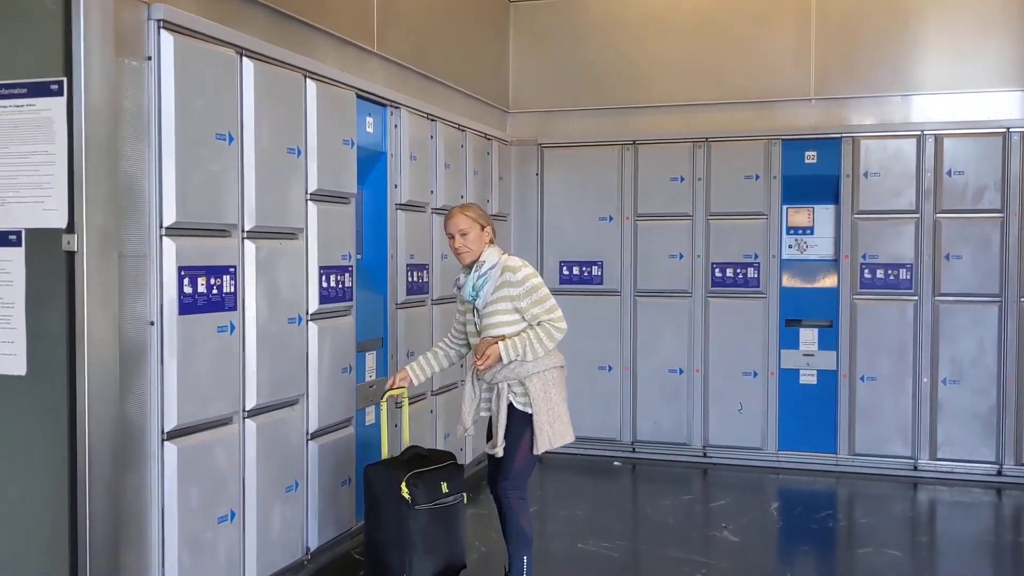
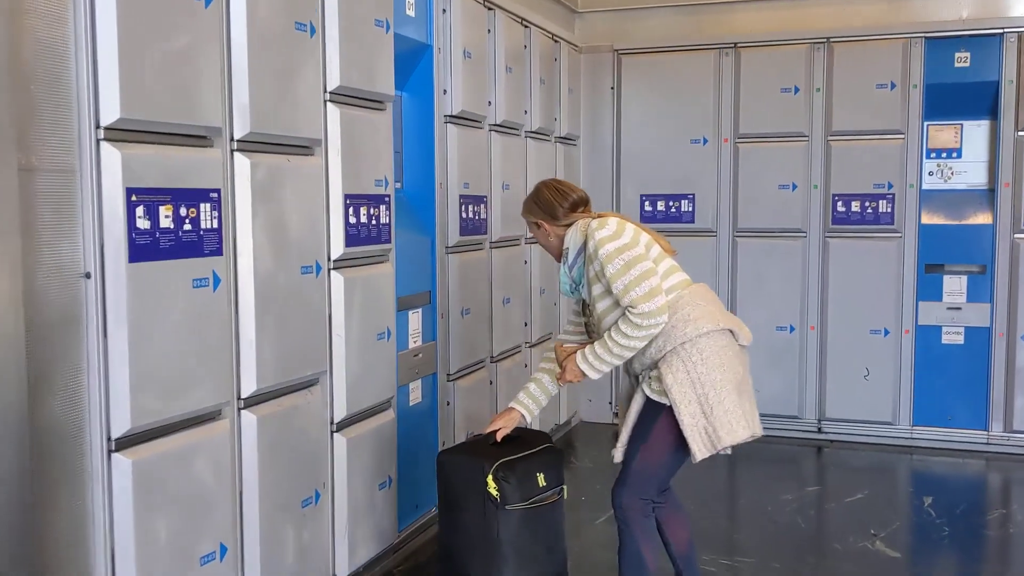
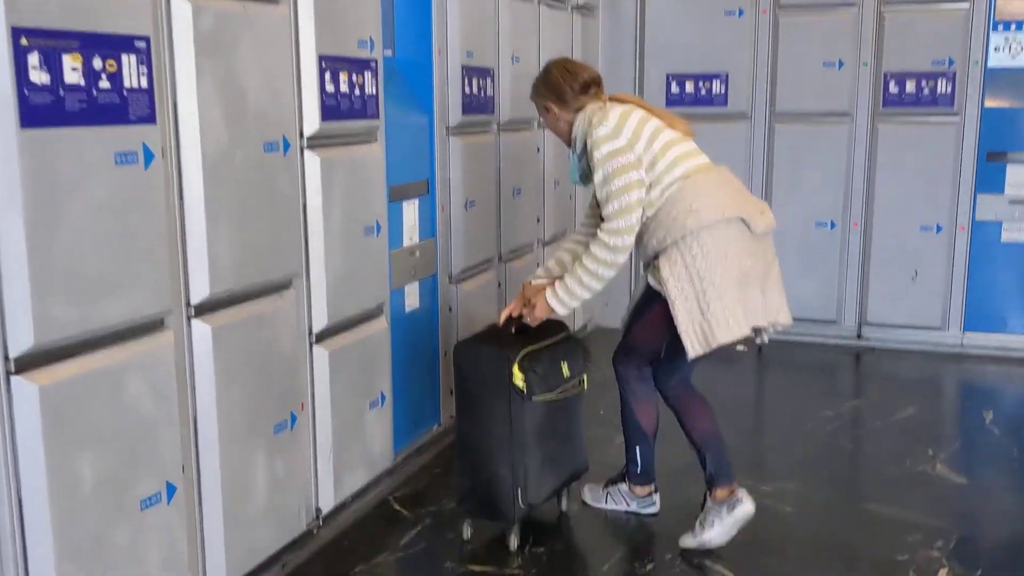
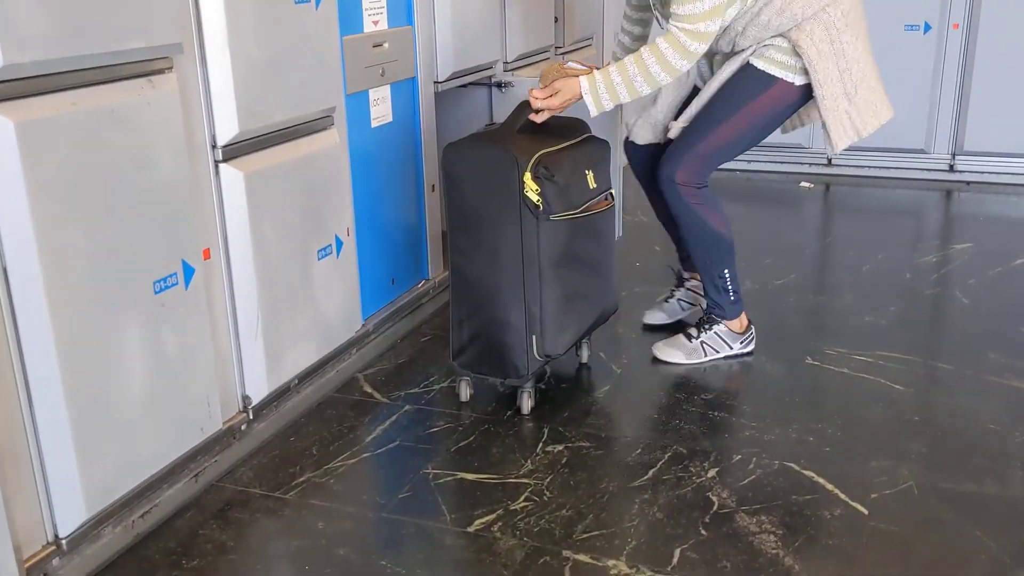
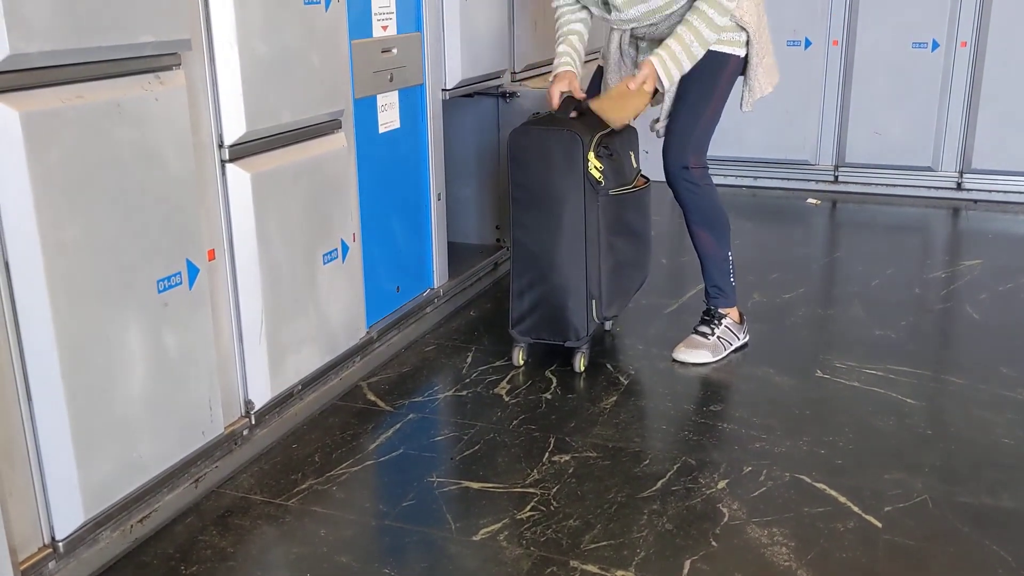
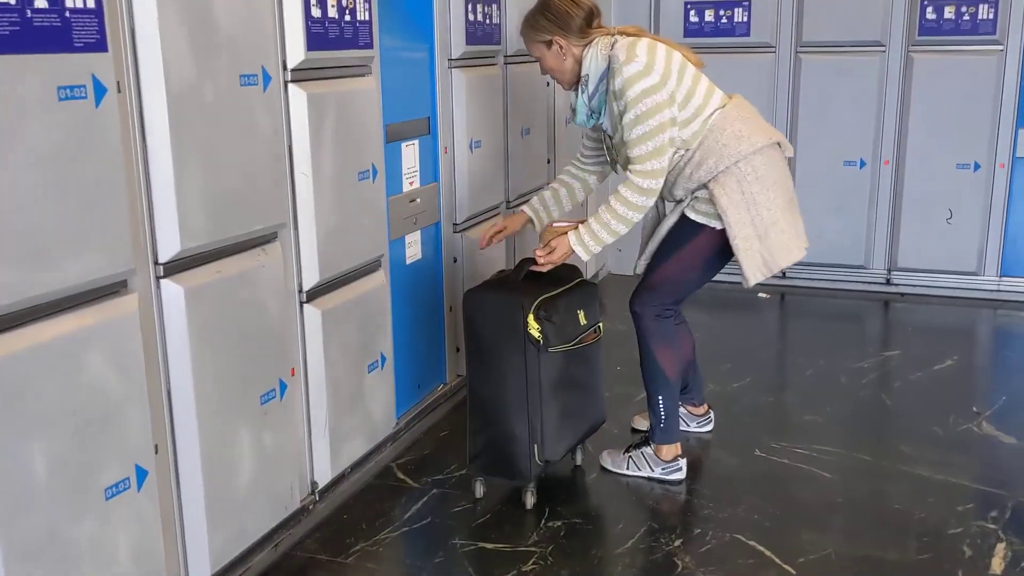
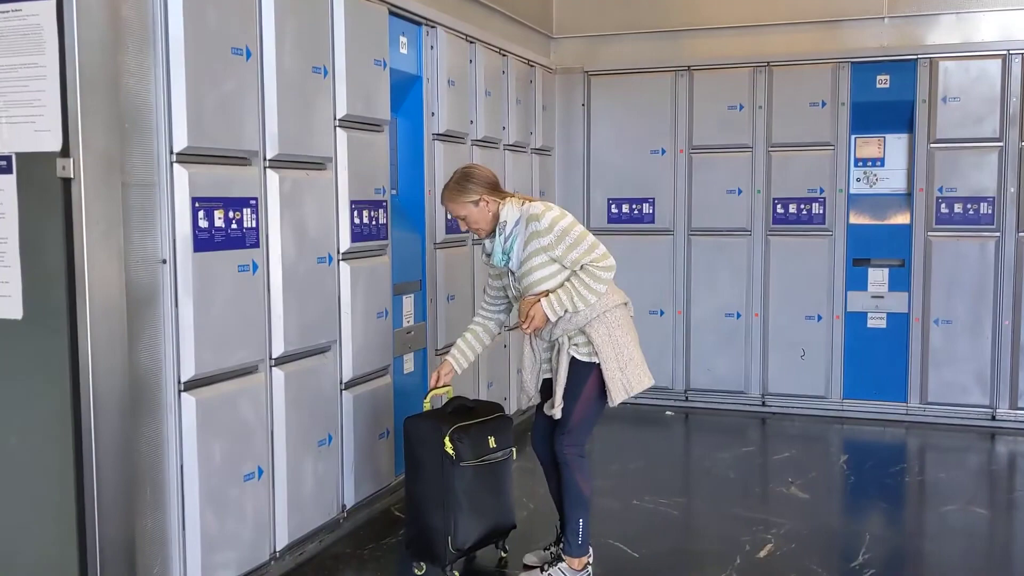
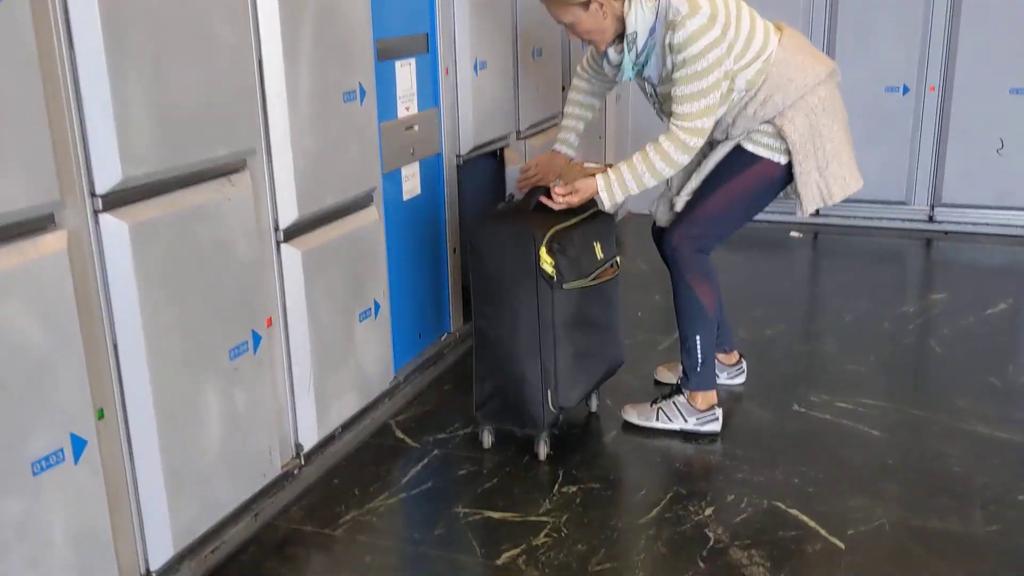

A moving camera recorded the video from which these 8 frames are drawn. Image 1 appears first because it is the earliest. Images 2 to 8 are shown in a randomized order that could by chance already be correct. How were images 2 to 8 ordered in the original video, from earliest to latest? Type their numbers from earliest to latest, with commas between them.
7, 2, 3, 6, 8, 4, 5
